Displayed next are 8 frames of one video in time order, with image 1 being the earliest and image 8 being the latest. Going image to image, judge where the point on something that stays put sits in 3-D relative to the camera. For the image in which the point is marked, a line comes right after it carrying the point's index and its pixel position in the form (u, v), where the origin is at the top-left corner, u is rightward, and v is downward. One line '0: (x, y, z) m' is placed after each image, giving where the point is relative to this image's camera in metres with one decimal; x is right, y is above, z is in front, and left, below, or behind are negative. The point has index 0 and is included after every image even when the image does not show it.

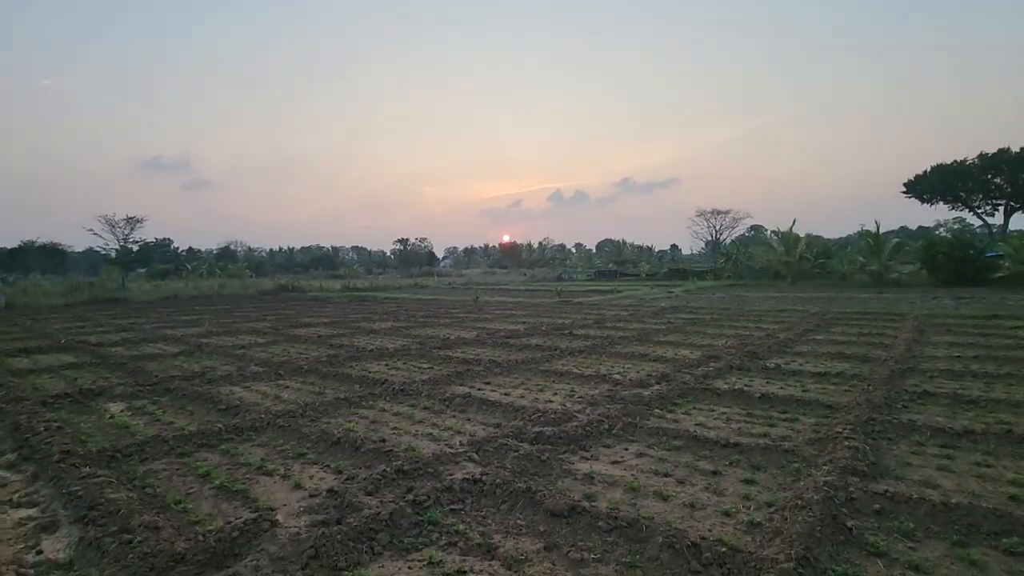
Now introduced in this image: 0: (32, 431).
0: (-5.5, -1.6, +6.1) m
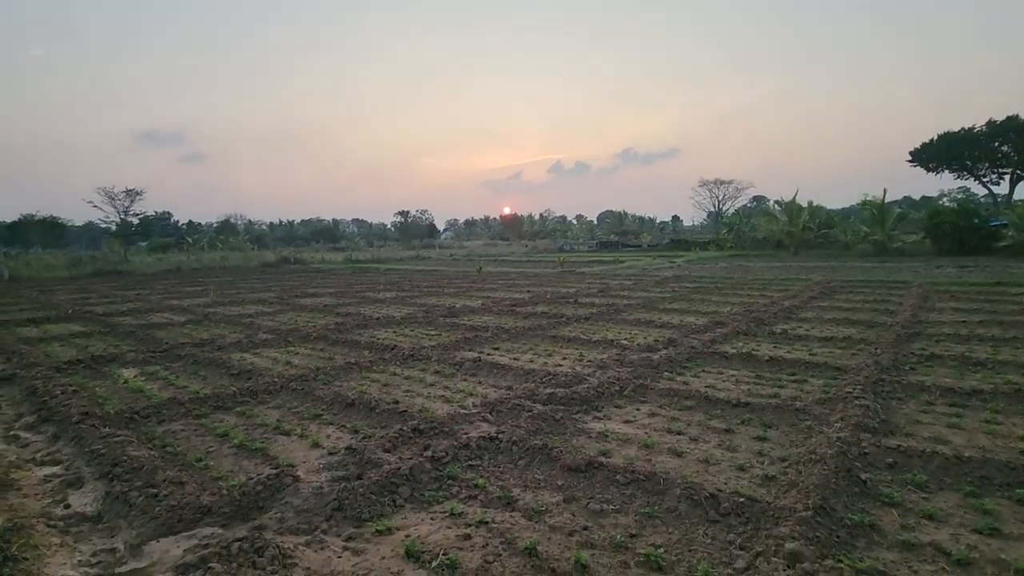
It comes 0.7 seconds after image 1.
0: (-5.3, -1.2, +6.2) m
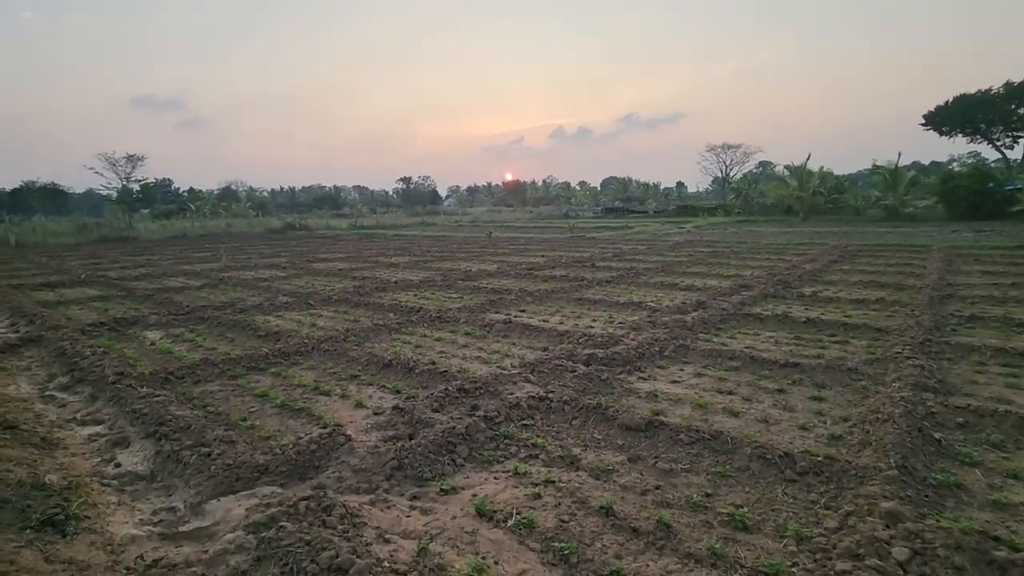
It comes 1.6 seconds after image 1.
0: (-4.9, -0.8, +6.0) m
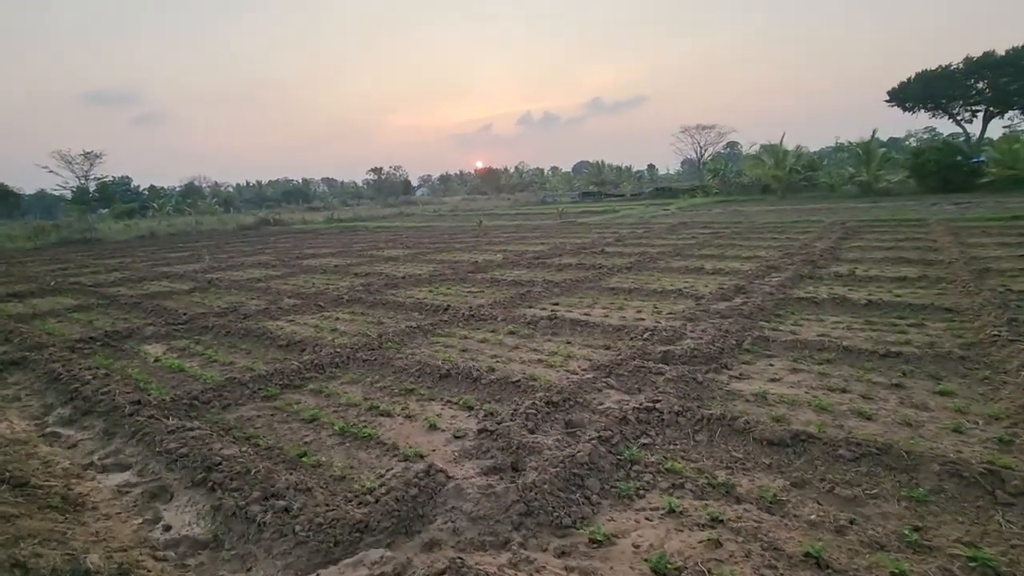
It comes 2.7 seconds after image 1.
0: (-4.2, -0.9, +5.2) m
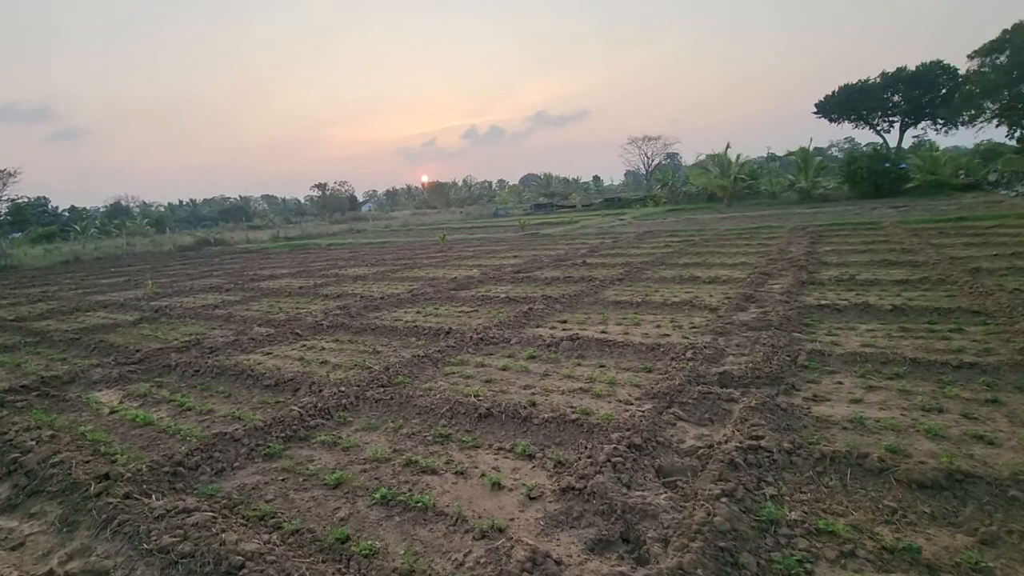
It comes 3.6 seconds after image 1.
0: (-3.8, -1.2, +4.1) m
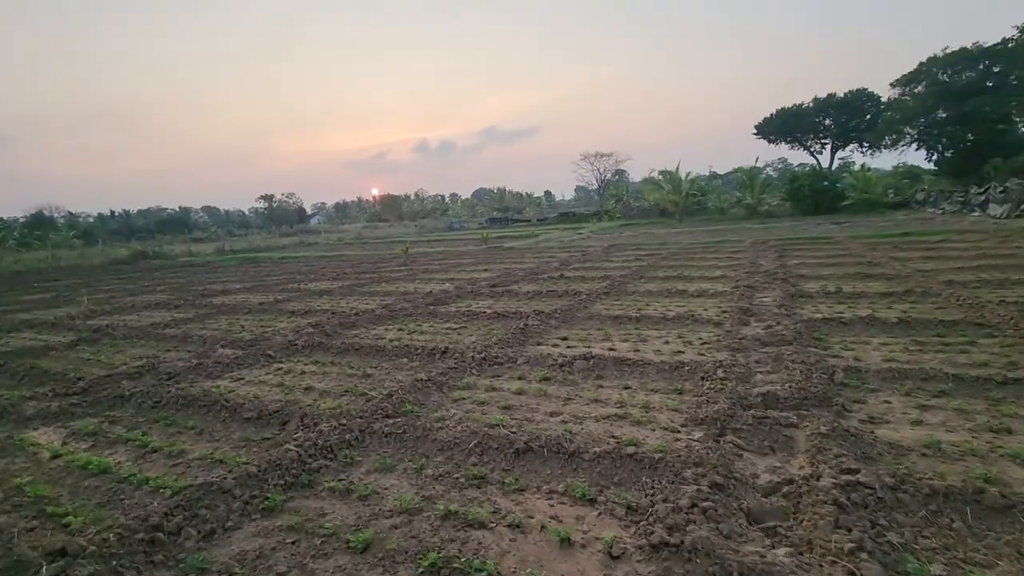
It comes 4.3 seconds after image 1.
0: (-3.5, -1.3, +3.2) m
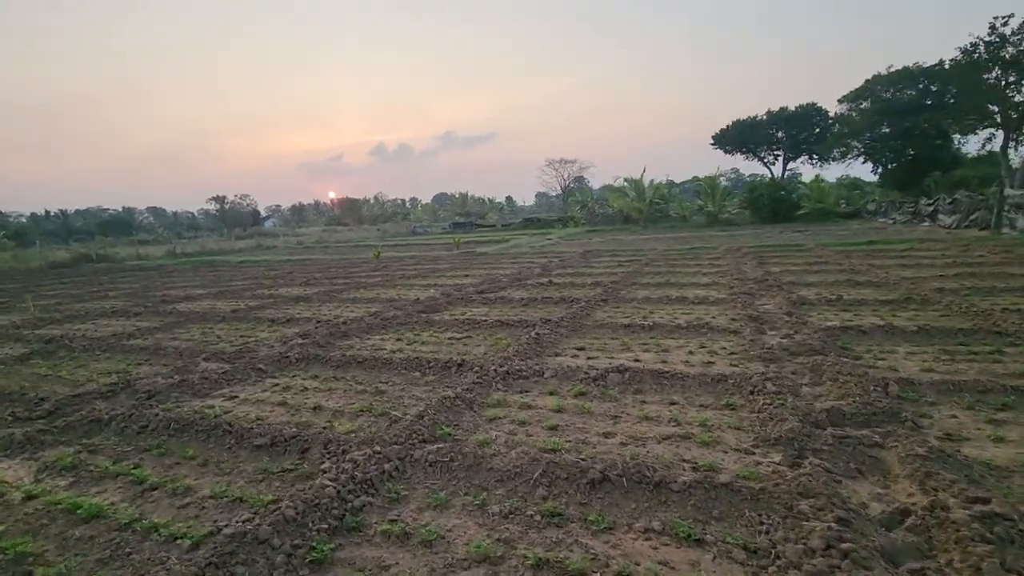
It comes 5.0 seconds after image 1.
0: (-3.0, -1.4, +2.5) m
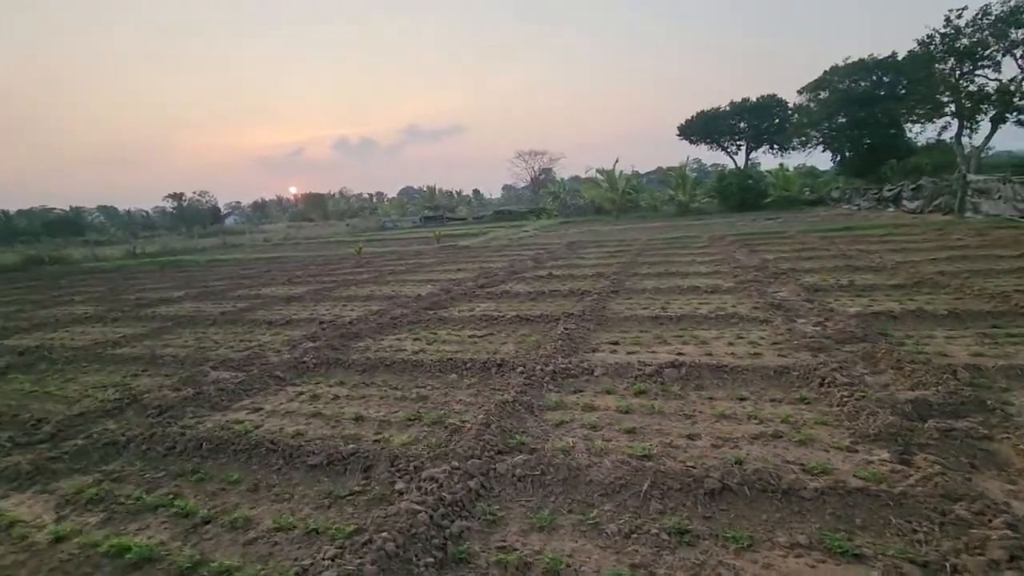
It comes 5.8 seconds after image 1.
0: (-2.4, -1.4, +2.1) m
